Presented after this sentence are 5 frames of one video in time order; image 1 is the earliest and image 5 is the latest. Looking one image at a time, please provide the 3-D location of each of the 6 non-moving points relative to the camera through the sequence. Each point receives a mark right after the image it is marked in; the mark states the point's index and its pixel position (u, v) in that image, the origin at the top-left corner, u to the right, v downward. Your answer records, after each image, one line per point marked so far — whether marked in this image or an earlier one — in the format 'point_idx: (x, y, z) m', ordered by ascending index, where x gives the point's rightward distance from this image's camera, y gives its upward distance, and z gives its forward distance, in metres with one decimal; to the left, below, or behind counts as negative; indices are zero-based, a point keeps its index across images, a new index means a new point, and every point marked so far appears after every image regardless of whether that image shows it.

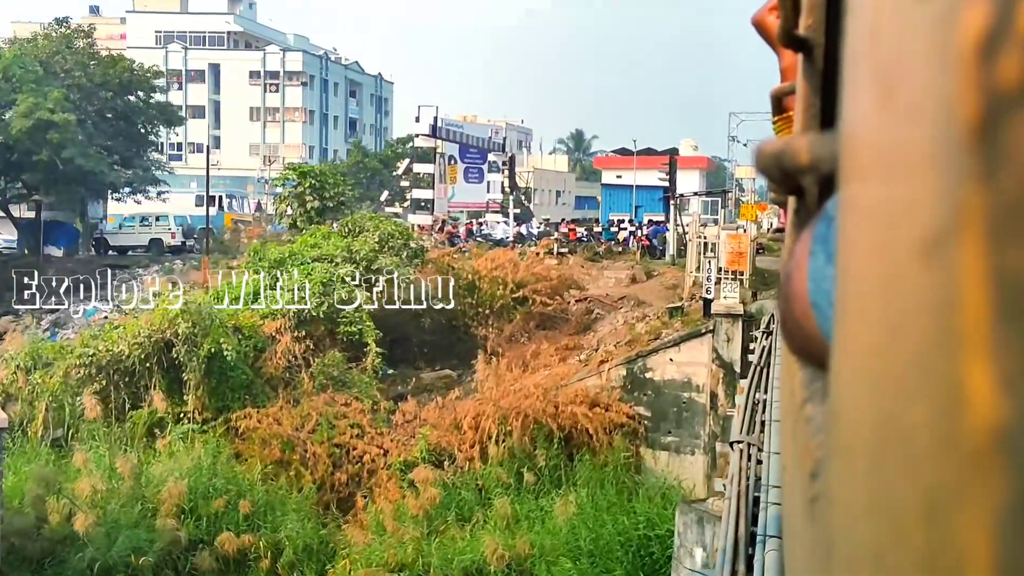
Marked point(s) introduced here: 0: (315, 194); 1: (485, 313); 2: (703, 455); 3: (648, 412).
0: (-2.8, +1.3, +18.5) m
1: (-0.5, -0.4, +18.3) m
2: (+2.0, -1.9, +14.3) m
3: (+1.4, -1.4, +14.7) m
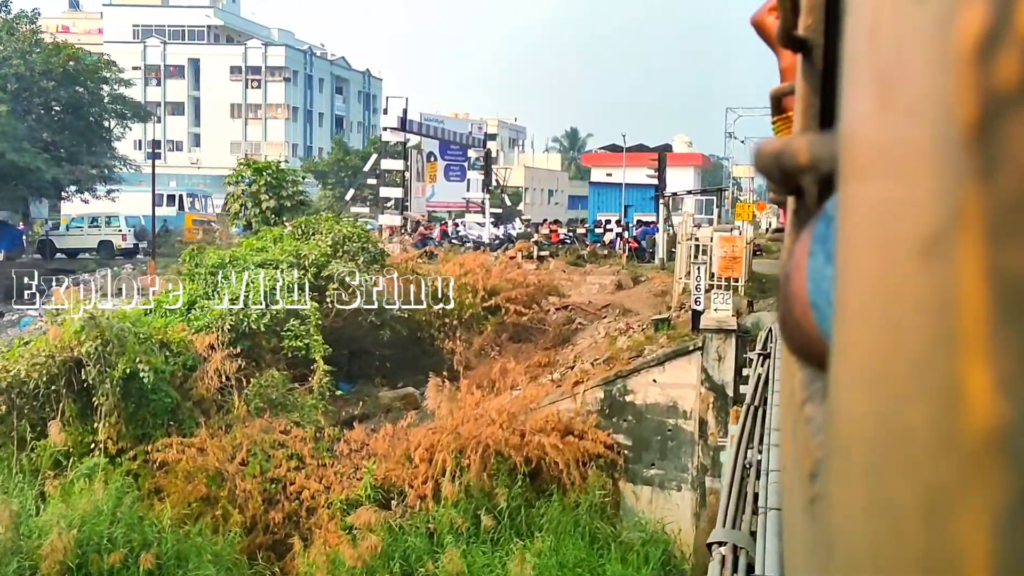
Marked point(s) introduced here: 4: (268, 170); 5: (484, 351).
0: (-3.1, +1.2, +17.0) m
1: (-0.8, -0.5, +16.8) m
2: (+1.7, -1.9, +12.8) m
3: (+1.1, -1.5, +13.1) m
4: (-3.2, +1.5, +17.2) m
5: (-0.4, -0.8, +16.5) m
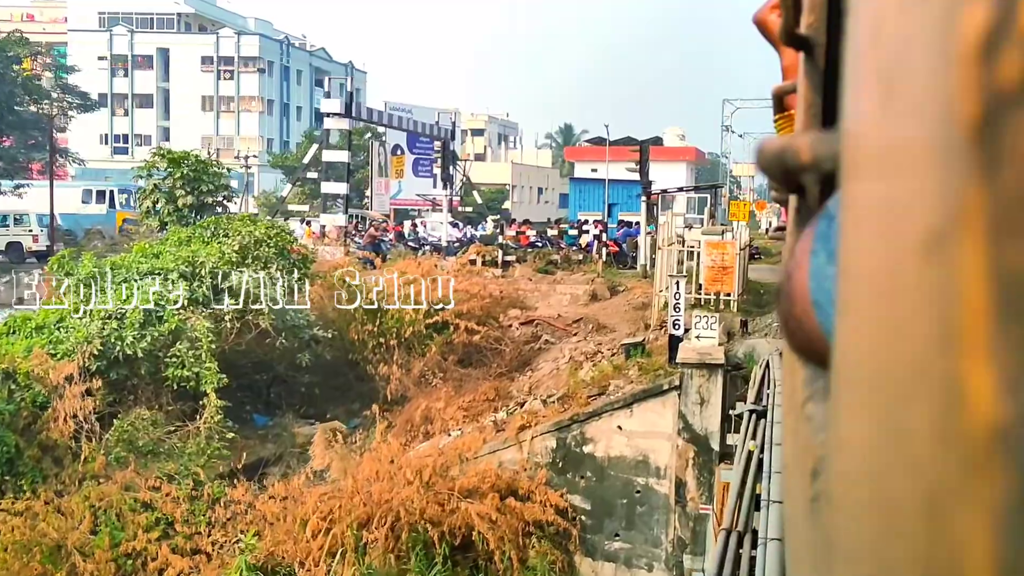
0: (-3.6, +1.1, +14.7) m
1: (-1.3, -0.6, +14.5) m
2: (+1.2, -2.1, +10.5) m
3: (+0.7, -1.6, +10.8) m
4: (-3.6, +1.4, +14.9) m
5: (-0.9, -0.9, +14.2) m
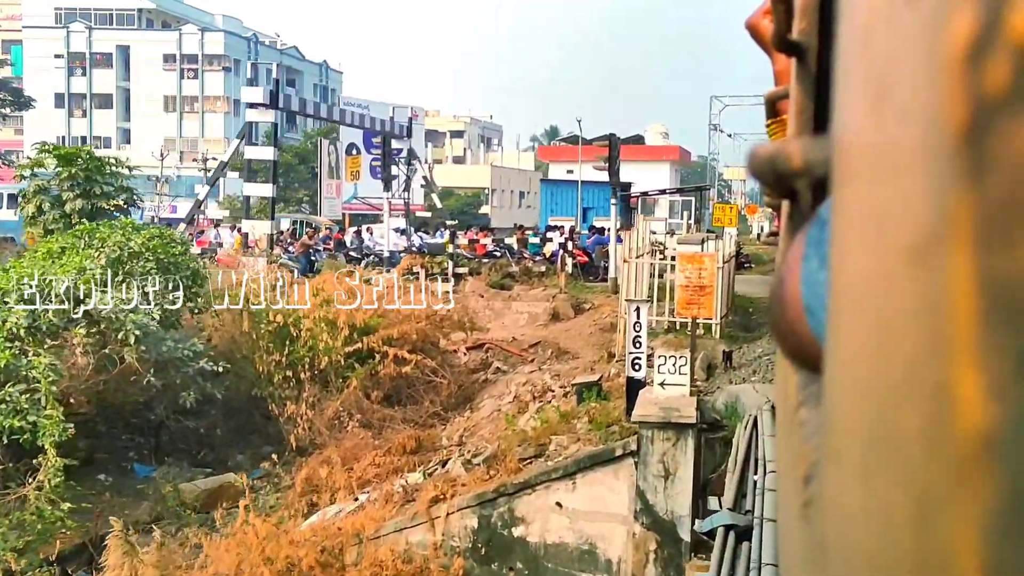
0: (-4.1, +0.9, +12.6) m
1: (-1.8, -0.8, +12.4) m
2: (+0.8, -2.2, +8.4) m
3: (+0.2, -1.8, +8.8) m
4: (-4.1, +1.2, +12.8) m
5: (-1.4, -1.1, +12.1) m
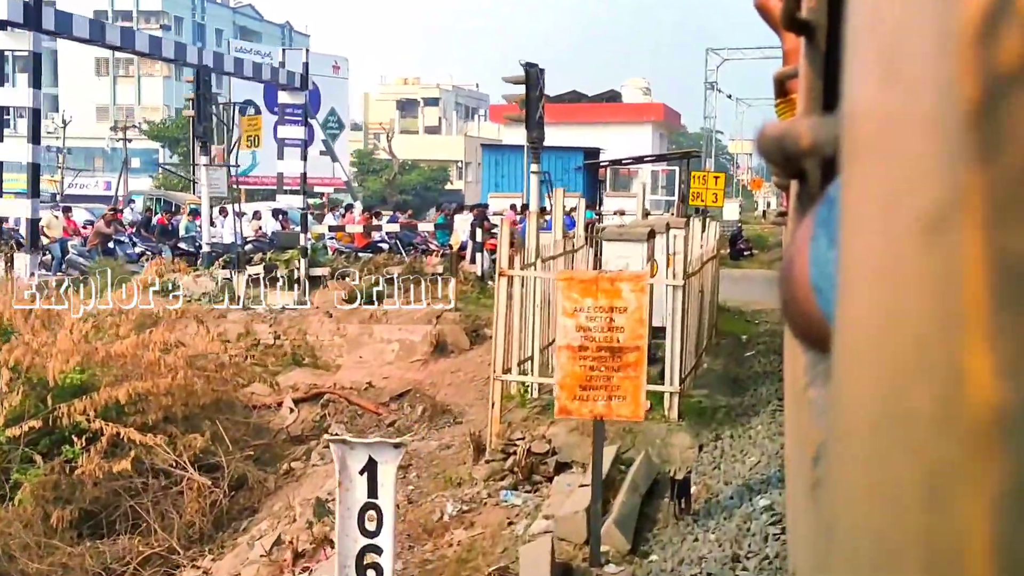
0: (-4.9, +0.8, +8.2) m
1: (-2.6, -0.9, +8.0) m
2: (-0.1, -2.4, +4.0) m
3: (-0.6, -1.9, +4.4) m
4: (-4.9, +1.1, +8.4) m
5: (-2.2, -1.2, +7.7) m
